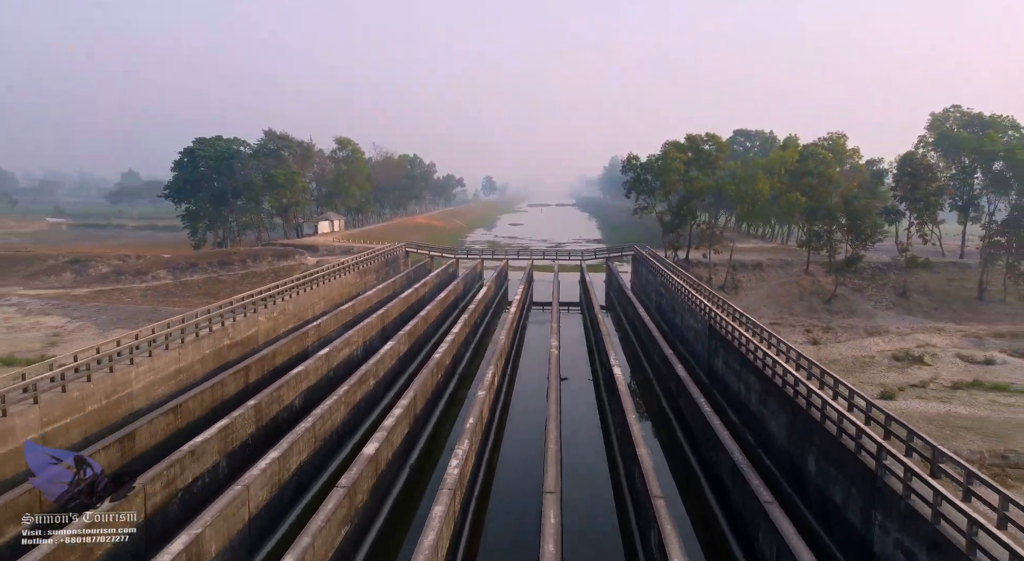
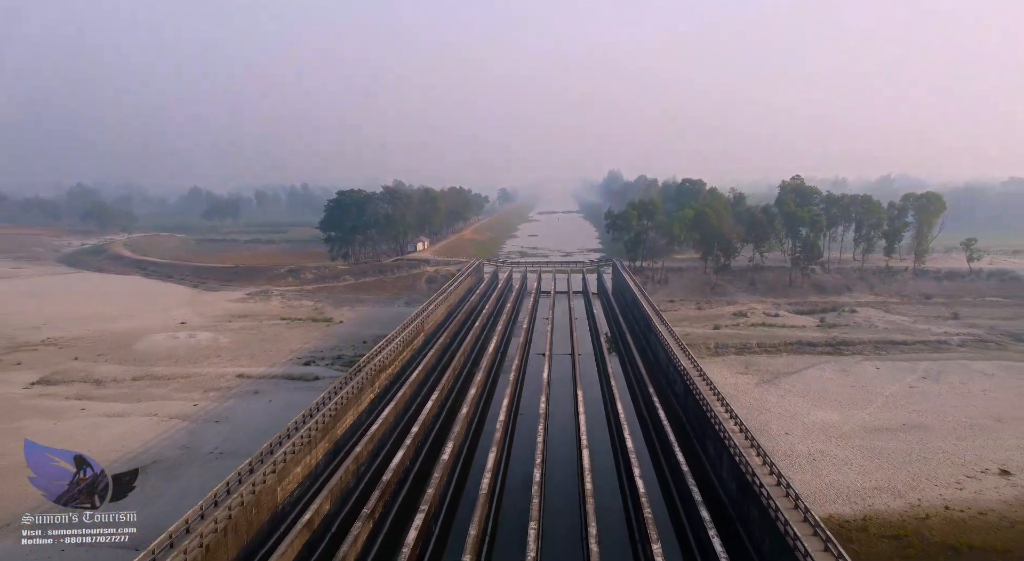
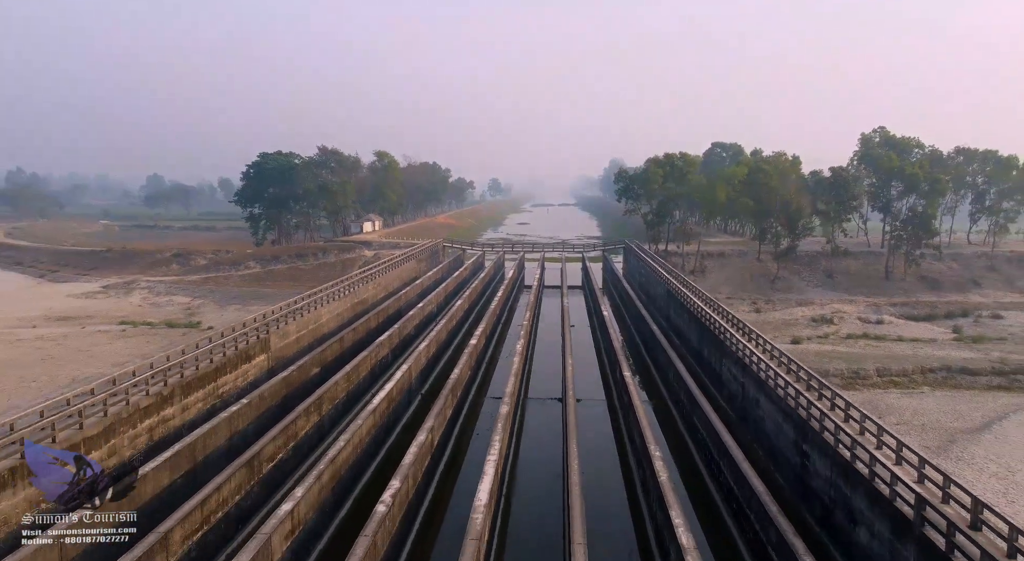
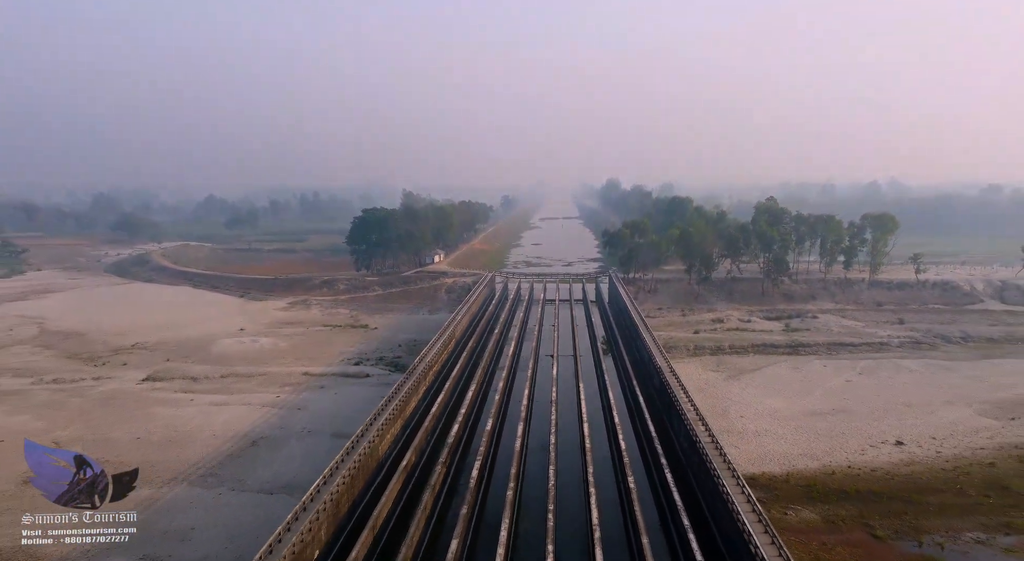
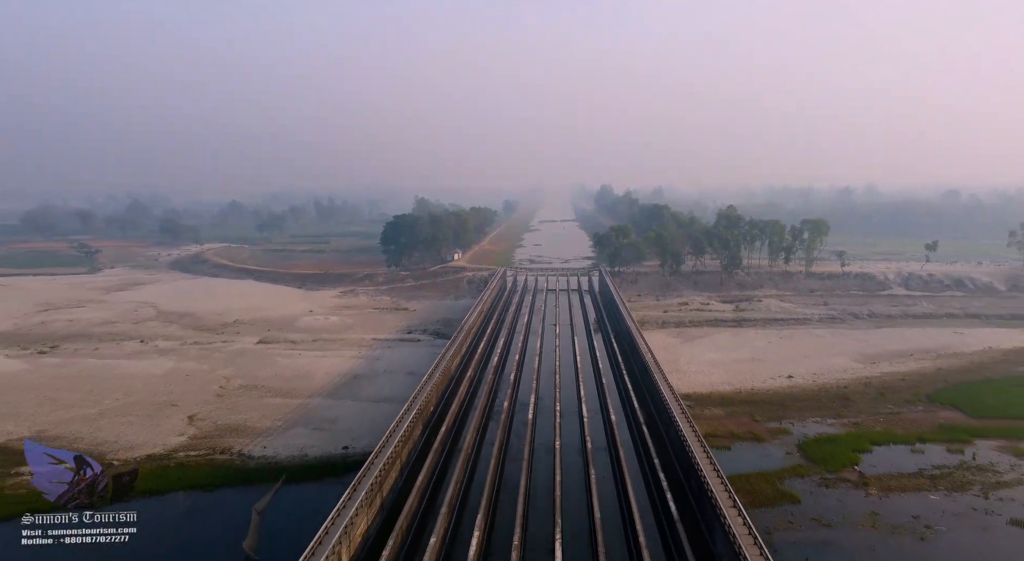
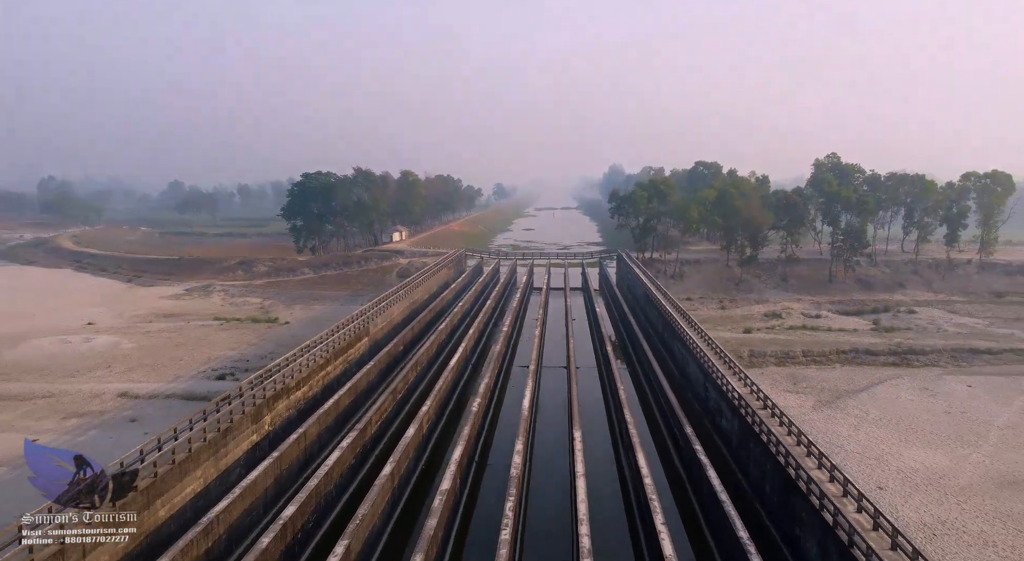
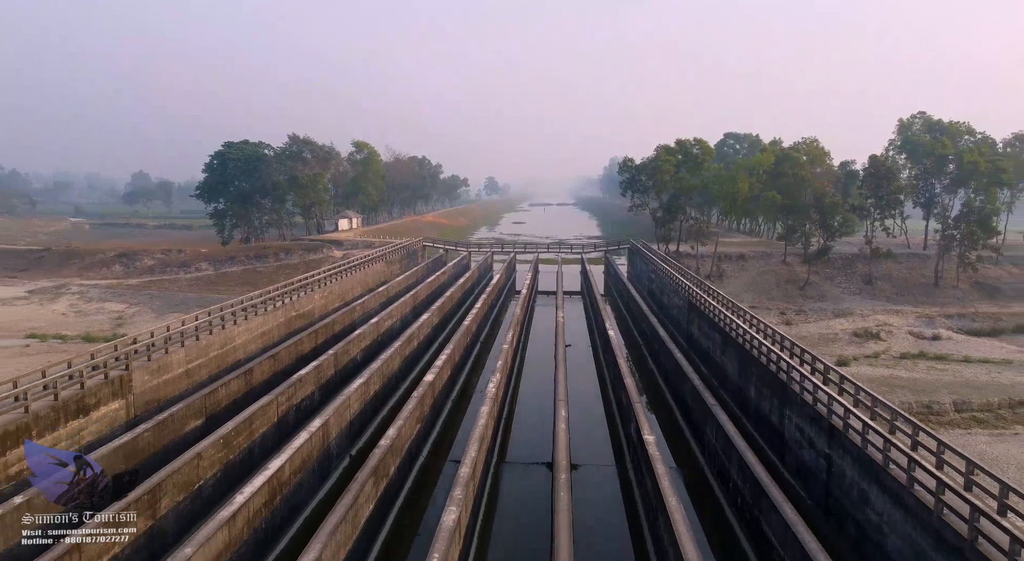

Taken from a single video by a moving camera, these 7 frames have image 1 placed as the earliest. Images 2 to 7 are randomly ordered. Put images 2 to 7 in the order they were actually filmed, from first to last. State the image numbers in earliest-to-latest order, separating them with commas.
7, 3, 6, 2, 4, 5
